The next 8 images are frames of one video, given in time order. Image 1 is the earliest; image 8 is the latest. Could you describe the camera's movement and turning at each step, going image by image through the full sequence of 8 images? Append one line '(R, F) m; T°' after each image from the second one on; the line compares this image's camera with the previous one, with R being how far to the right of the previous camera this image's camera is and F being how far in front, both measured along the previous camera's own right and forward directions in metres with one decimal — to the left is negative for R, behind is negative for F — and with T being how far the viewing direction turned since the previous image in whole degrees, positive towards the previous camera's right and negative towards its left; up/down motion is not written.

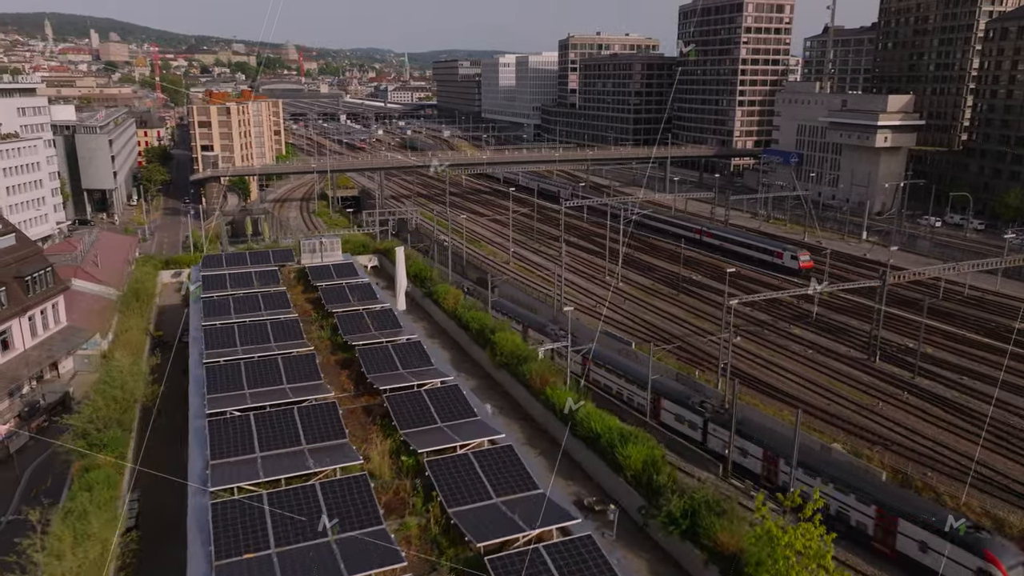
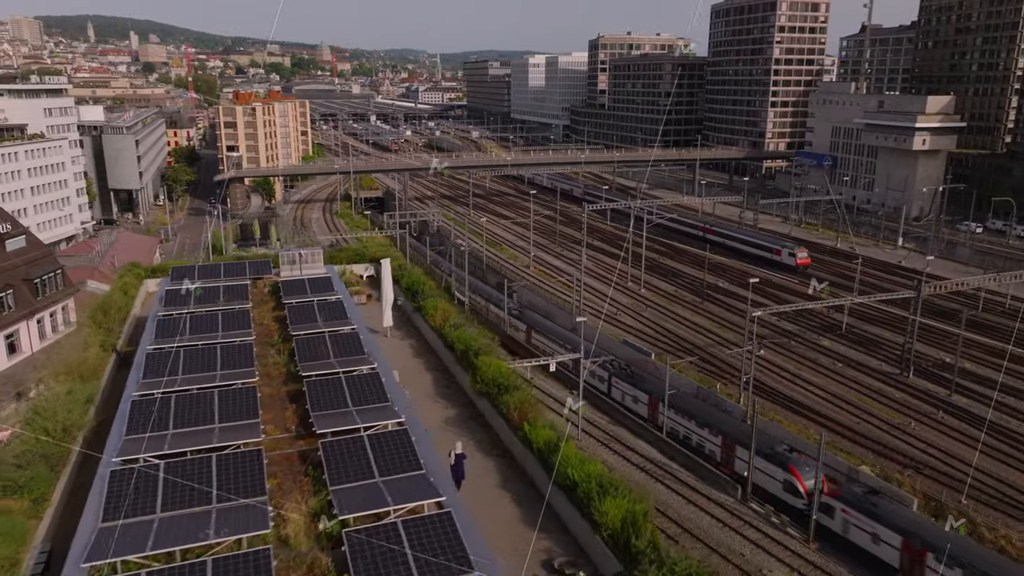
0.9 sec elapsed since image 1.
(+0.5, +0.8) m; -2°
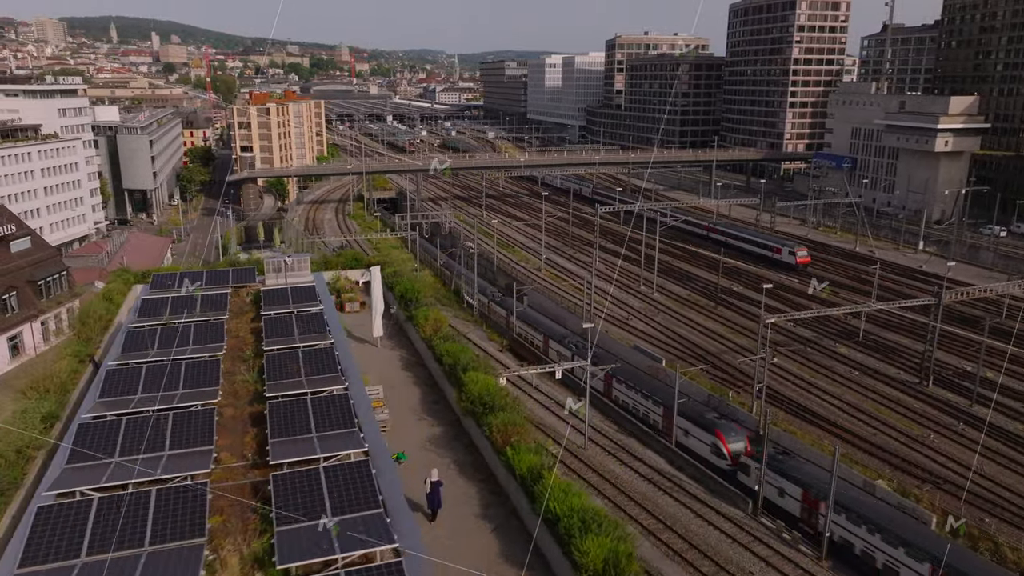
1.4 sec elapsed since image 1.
(+0.3, +0.5) m; -1°
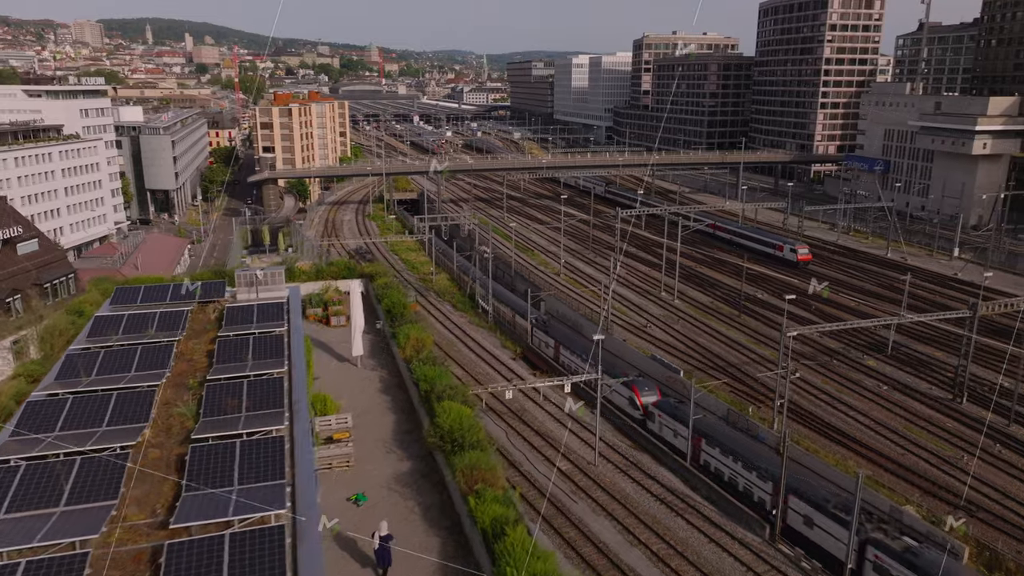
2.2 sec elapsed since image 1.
(+0.5, +0.8) m; -2°
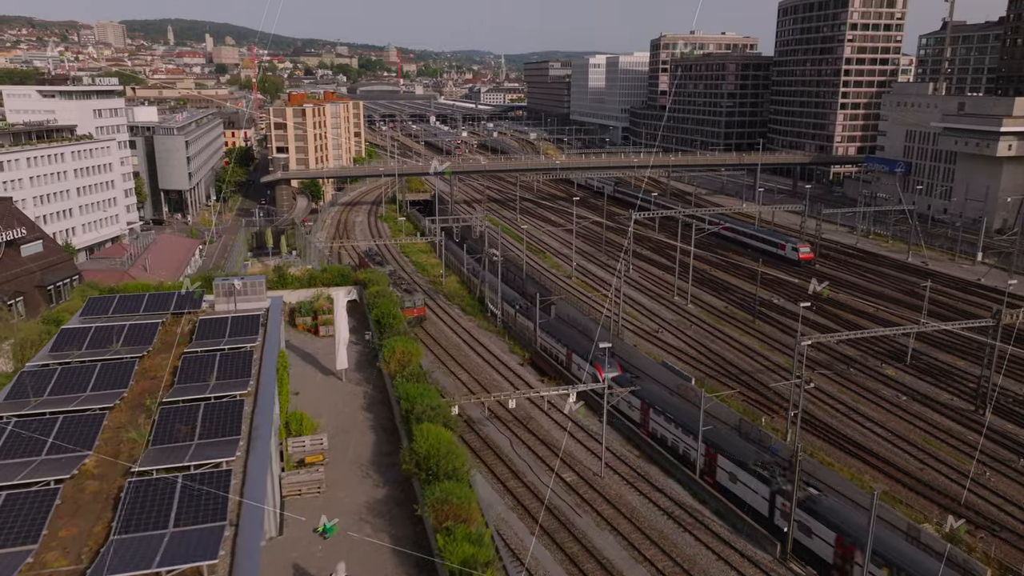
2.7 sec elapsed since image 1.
(+0.3, +0.5) m; -1°
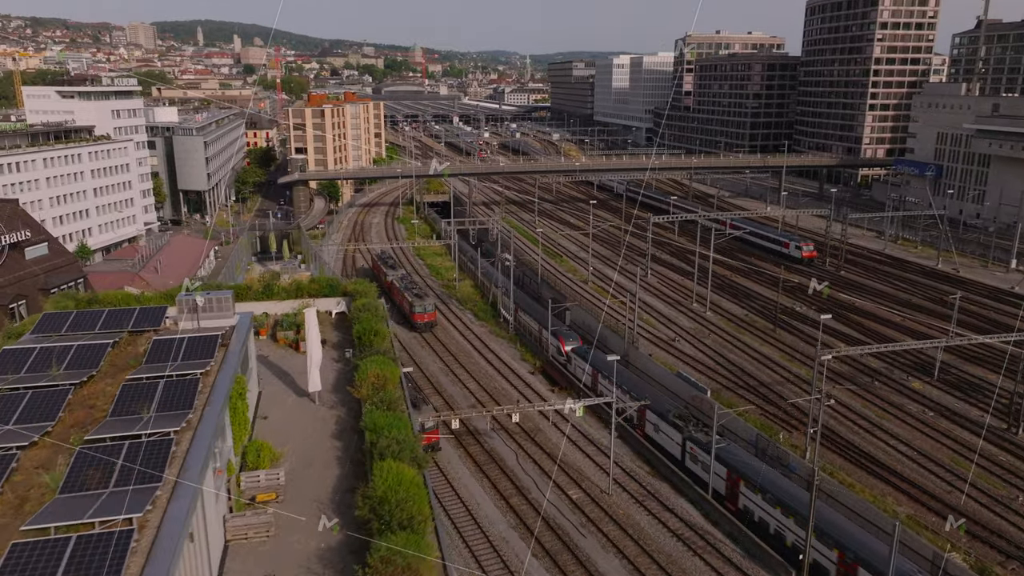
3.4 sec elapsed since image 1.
(+0.4, +0.7) m; -2°
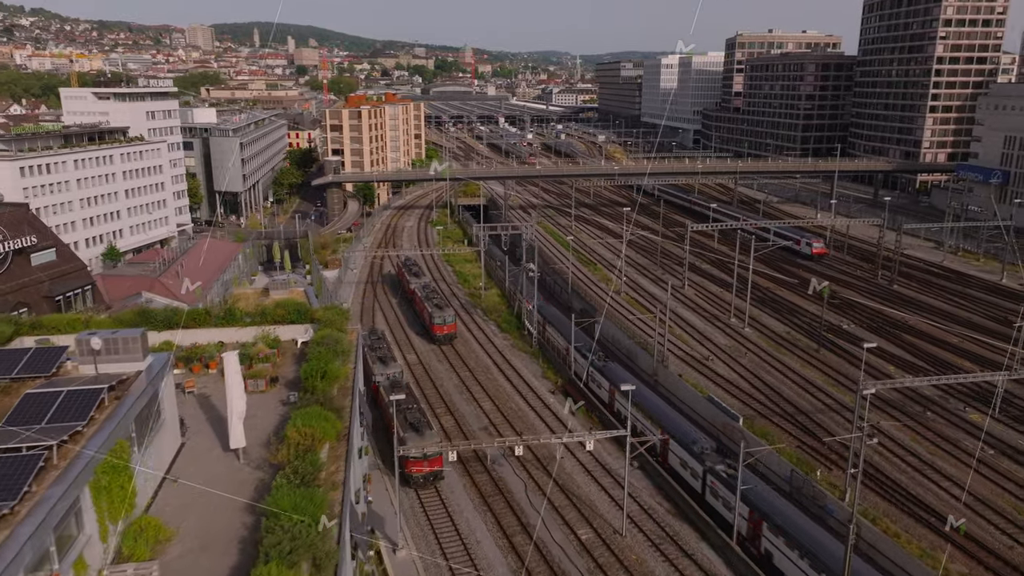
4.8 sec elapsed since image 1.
(+0.9, +1.5) m; -4°
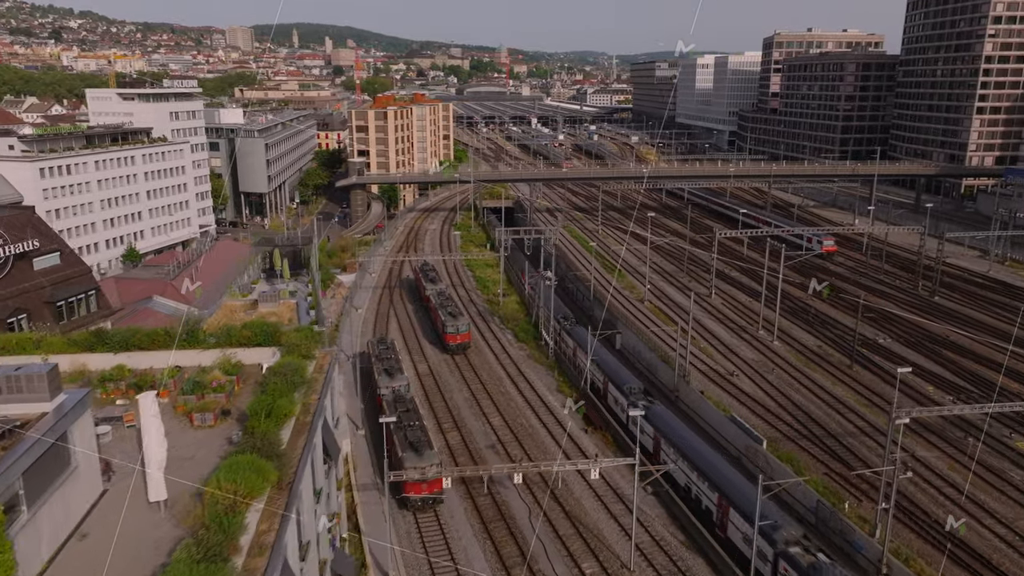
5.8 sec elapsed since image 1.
(+0.6, +1.1) m; -3°
